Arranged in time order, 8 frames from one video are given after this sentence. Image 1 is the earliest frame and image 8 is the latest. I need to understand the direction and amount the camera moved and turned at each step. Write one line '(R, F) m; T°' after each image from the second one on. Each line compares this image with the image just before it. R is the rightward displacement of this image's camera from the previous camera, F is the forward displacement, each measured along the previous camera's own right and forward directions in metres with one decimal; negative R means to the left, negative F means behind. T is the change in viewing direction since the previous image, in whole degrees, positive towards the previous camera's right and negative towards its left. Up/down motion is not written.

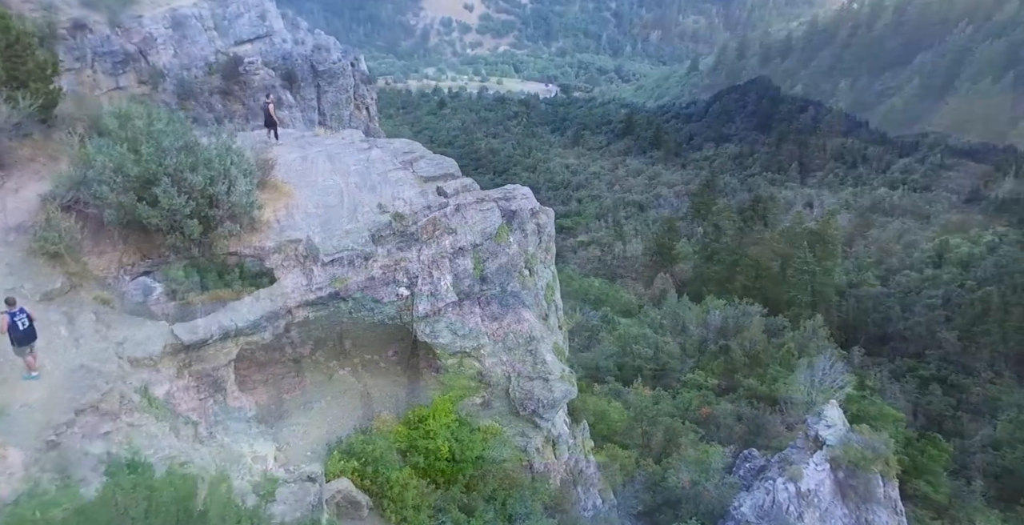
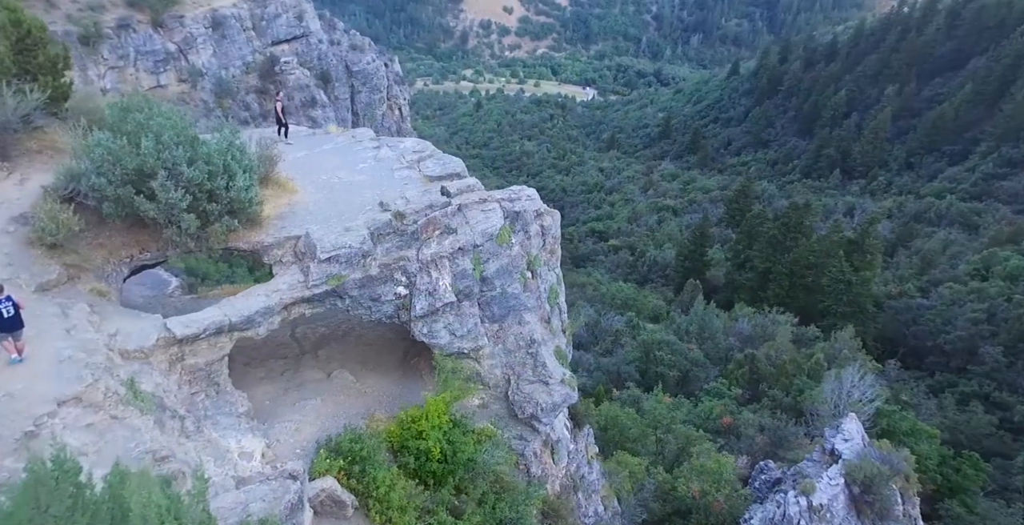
(+0.4, +0.1) m; -3°
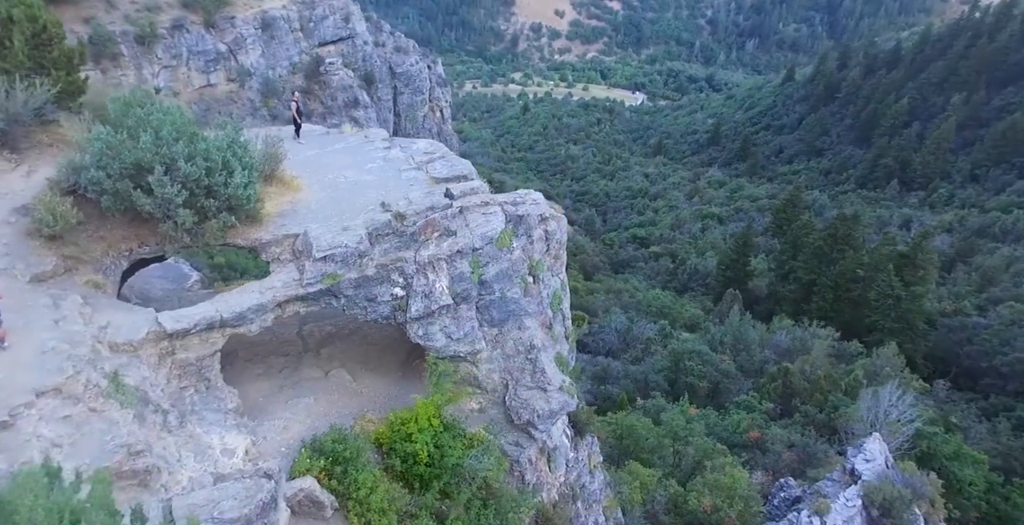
(+0.5, +0.2) m; -3°
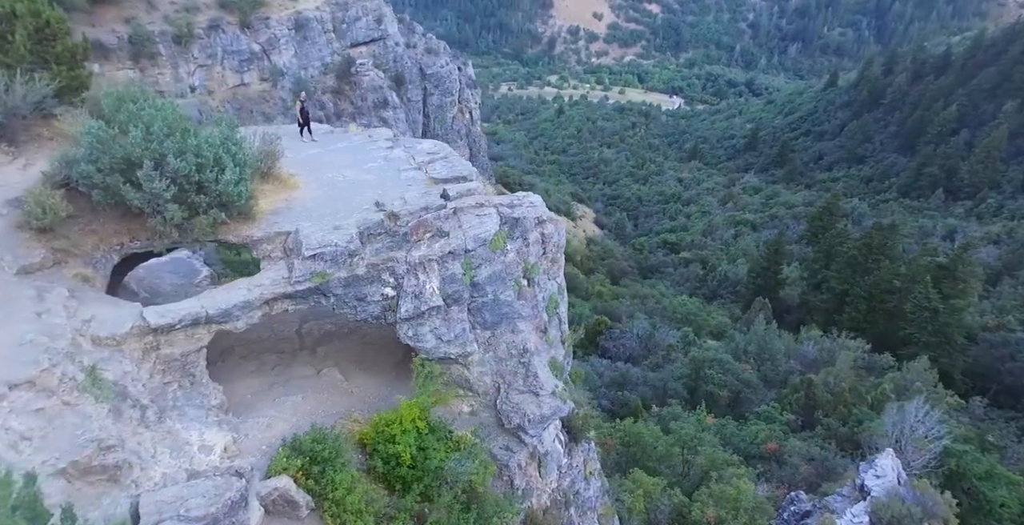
(+0.5, +0.2) m; -2°
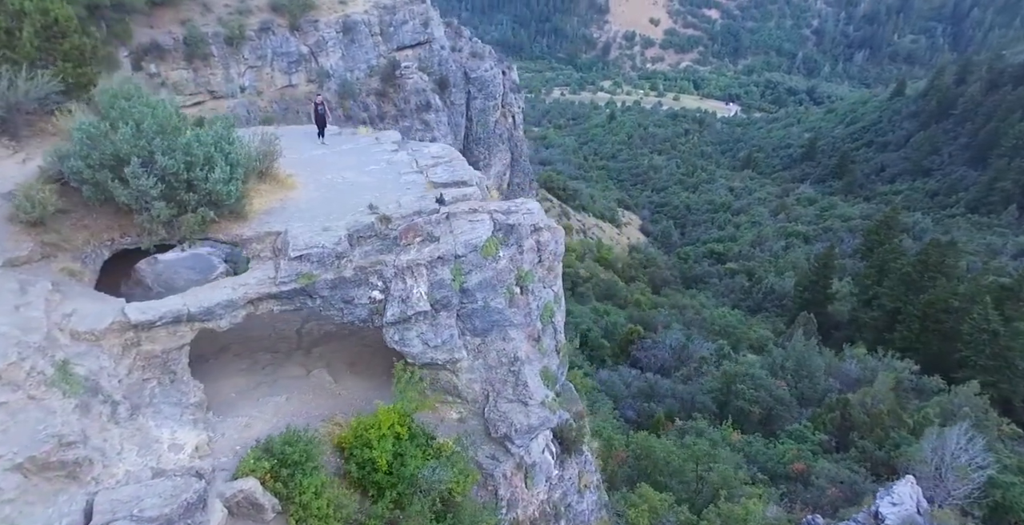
(+0.7, +0.2) m; -3°
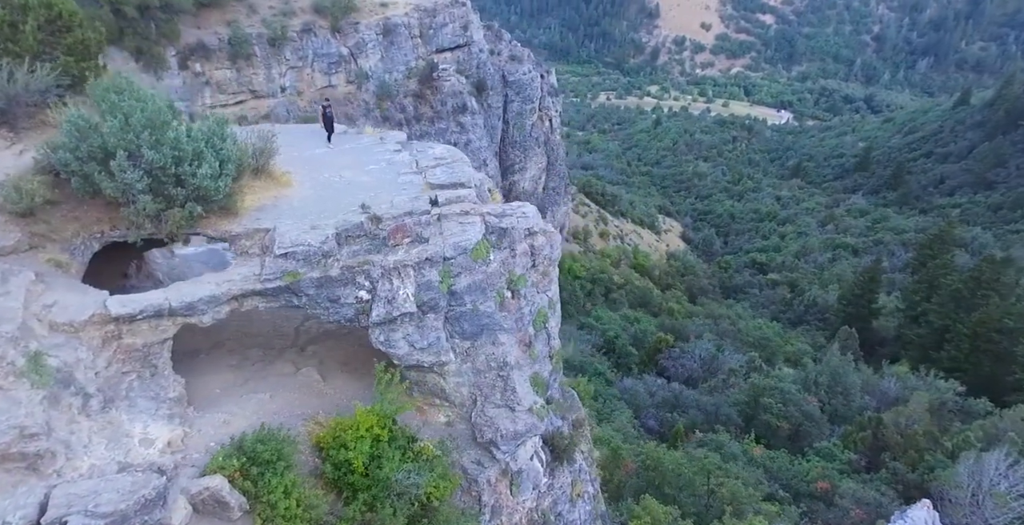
(+0.6, +0.2) m; -3°
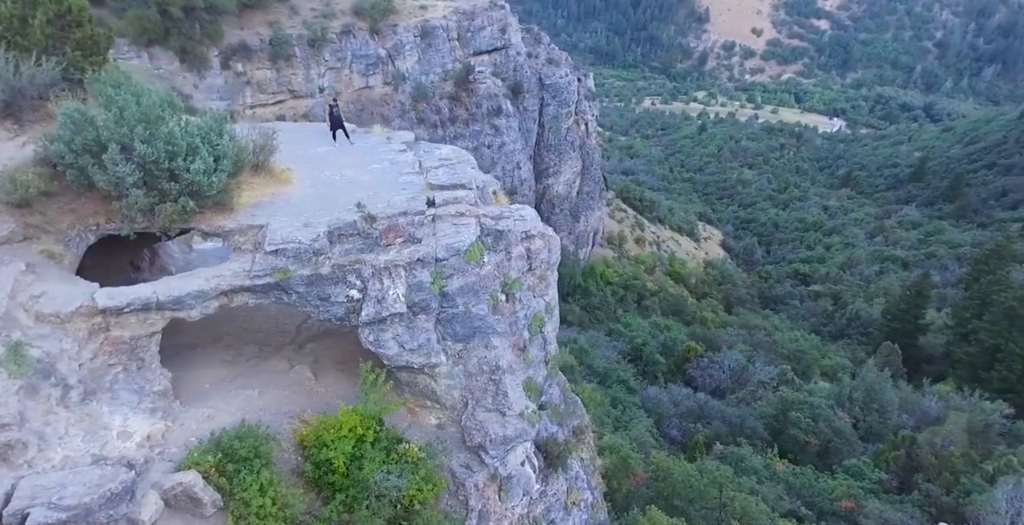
(+0.5, +0.2) m; -3°
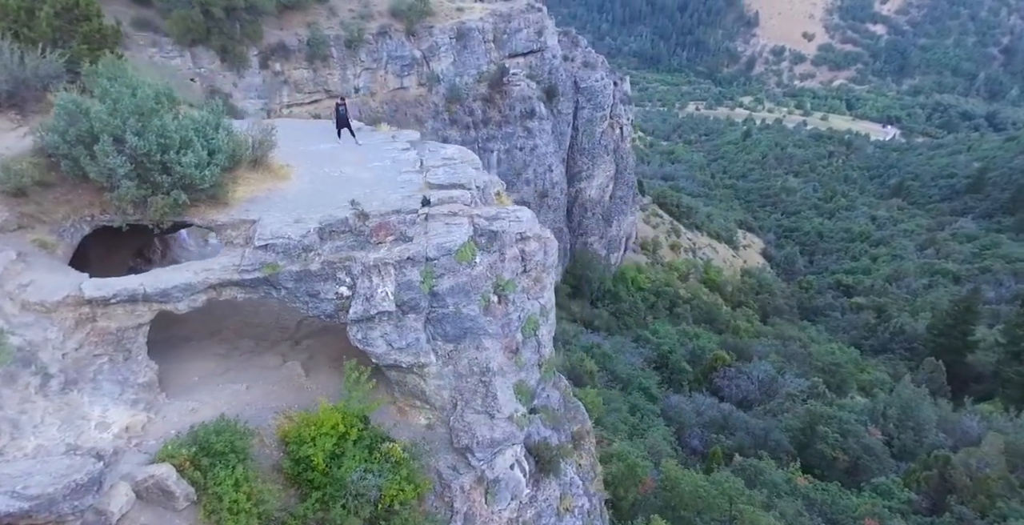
(+0.5, +0.2) m; -3°
